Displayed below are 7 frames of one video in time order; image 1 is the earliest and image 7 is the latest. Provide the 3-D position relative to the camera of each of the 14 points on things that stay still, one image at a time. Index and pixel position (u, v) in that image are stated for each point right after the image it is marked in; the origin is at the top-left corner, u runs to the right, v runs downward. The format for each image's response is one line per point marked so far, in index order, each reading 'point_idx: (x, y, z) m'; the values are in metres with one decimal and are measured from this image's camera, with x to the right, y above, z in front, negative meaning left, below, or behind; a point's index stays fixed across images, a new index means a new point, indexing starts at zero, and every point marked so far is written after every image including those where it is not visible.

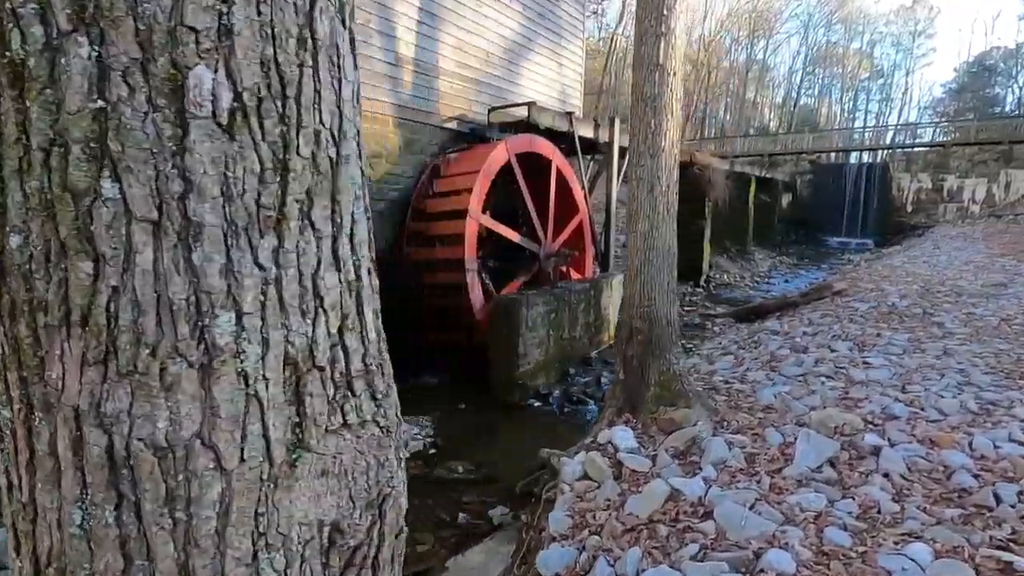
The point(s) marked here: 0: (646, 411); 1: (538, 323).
0: (+0.8, -0.7, +3.2) m
1: (+0.3, -0.4, +5.6) m
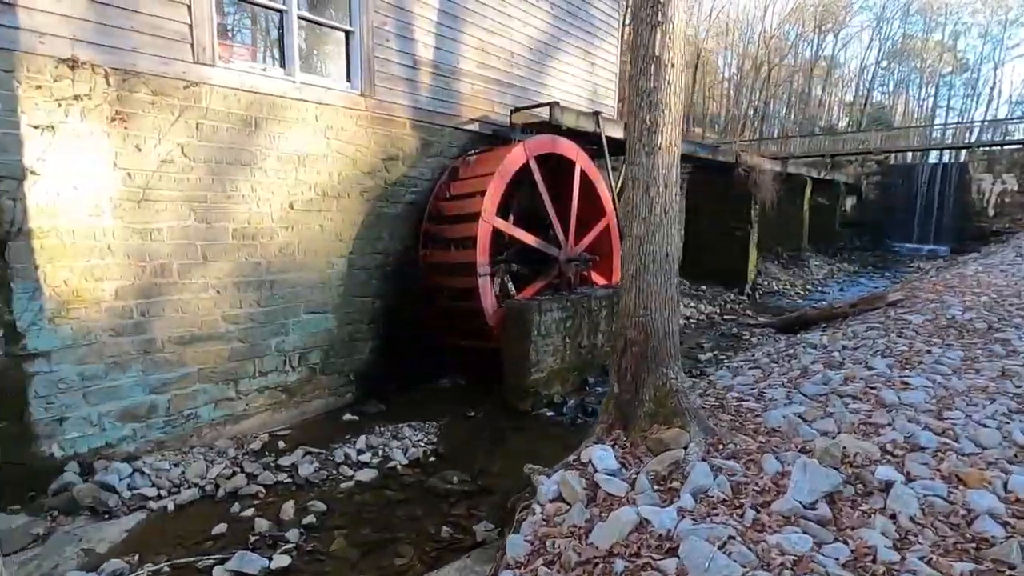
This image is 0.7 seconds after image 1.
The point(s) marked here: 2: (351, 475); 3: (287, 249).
0: (+0.7, -0.8, +3.0) m
1: (+0.4, -0.4, +5.4) m
2: (-1.2, -1.4, +4.0) m
3: (-2.0, +0.3, +4.7) m
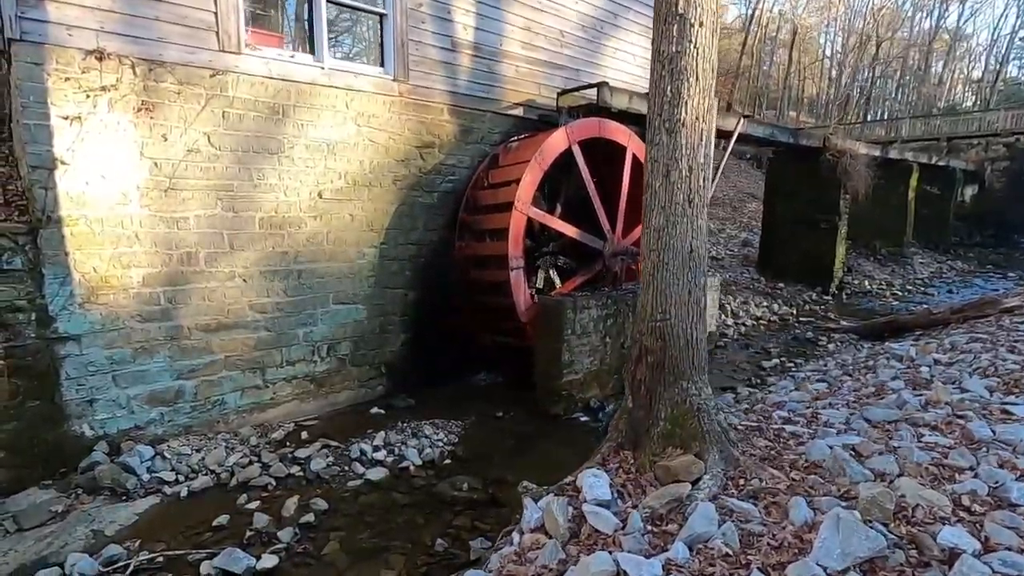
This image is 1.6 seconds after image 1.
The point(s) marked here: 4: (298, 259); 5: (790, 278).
0: (+0.7, -0.8, +2.6) m
1: (+0.7, -0.4, +5.0) m
2: (-1.1, -1.3, +3.9) m
3: (-1.7, +0.4, +4.7) m
4: (-1.8, +0.3, +4.6) m
5: (+5.3, +0.2, +10.1) m
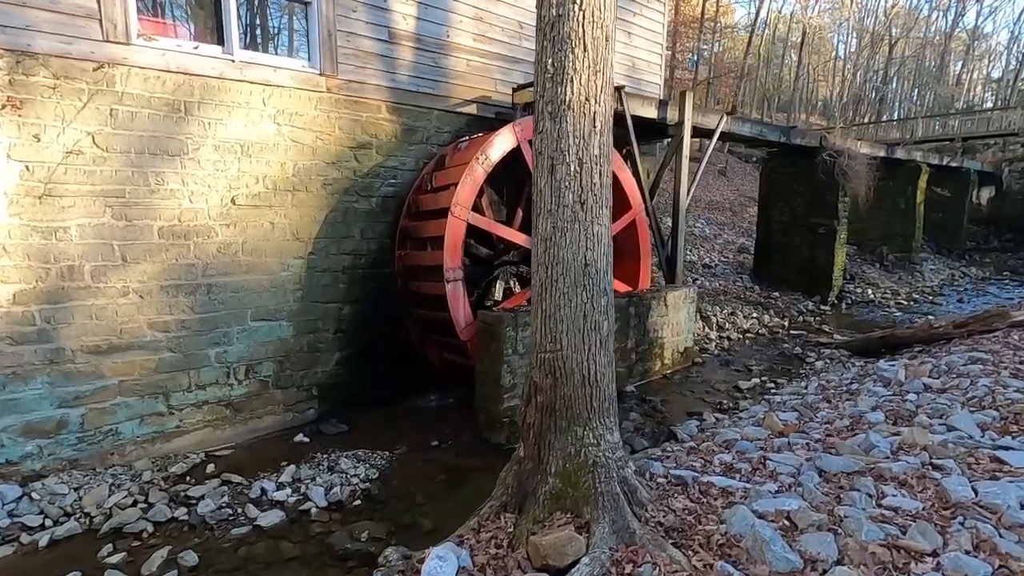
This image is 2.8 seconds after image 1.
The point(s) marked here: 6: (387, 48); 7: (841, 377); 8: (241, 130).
0: (+0.1, -0.9, +2.0) m
1: (+0.2, -0.5, +4.5) m
2: (-1.6, -1.5, +3.4) m
3: (-2.3, +0.3, +4.2) m
4: (-2.4, +0.1, +4.2) m
5: (+4.9, 0.0, +9.5) m
6: (-1.1, +2.2, +4.9) m
7: (+3.1, -0.8, +5.0) m
8: (-2.1, +1.2, +4.2) m
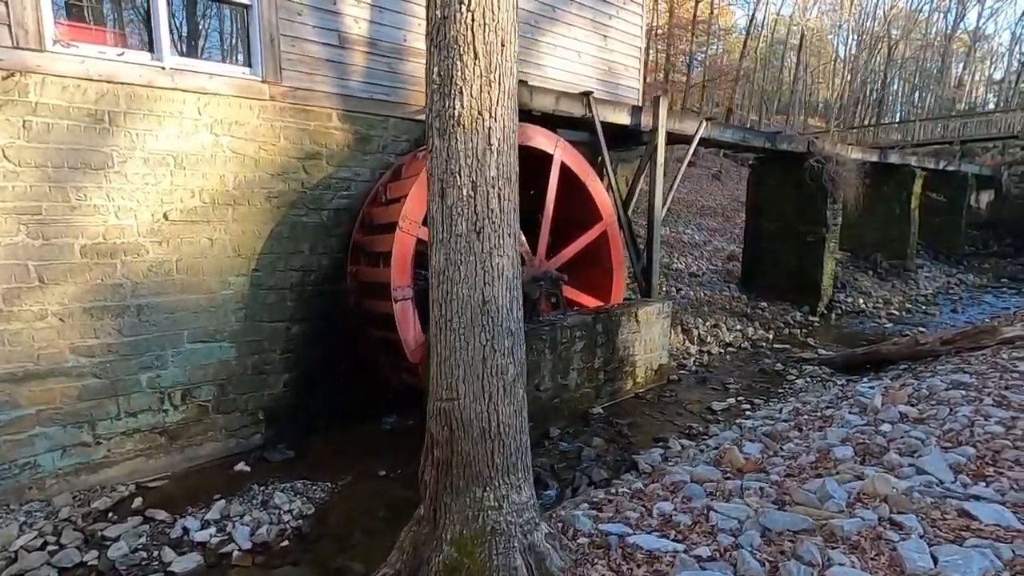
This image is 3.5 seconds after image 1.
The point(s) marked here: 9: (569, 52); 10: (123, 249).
0: (-0.3, -1.0, +1.8) m
1: (-0.2, -0.7, +4.2) m
2: (-2.0, -1.6, +3.1) m
3: (-2.6, +0.2, +4.0) m
4: (-2.8, 0.0, +3.9) m
5: (+4.5, -0.1, +9.2) m
6: (-1.5, +2.1, +4.7) m
7: (+2.7, -1.0, +4.7) m
8: (-2.5, +1.1, +4.0) m
9: (+0.7, +2.8, +6.4) m
10: (-2.8, +0.3, +3.8) m
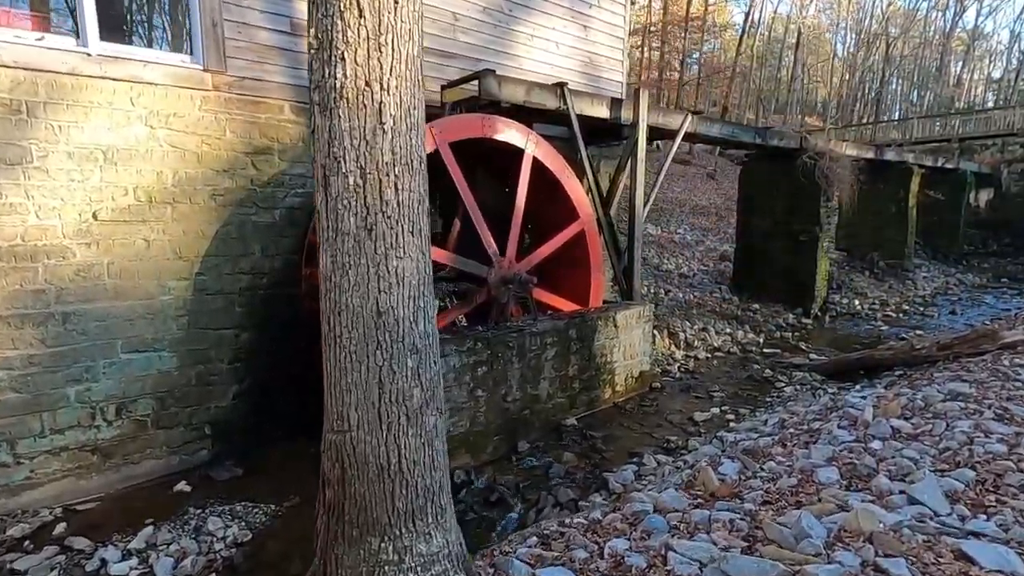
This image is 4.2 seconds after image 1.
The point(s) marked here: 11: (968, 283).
0: (-0.6, -1.0, +1.5) m
1: (-0.4, -0.7, +3.9) m
2: (-2.3, -1.6, +2.8) m
3: (-2.9, +0.1, +3.7) m
4: (-3.0, -0.1, +3.6) m
5: (+4.2, -0.2, +8.9) m
6: (-1.8, +2.0, +4.4) m
7: (+2.4, -1.0, +4.4) m
8: (-2.8, +1.0, +3.6) m
9: (+0.4, +2.8, +6.0) m
10: (-3.1, +0.2, +3.5) m
11: (+9.3, +0.1, +10.9) m
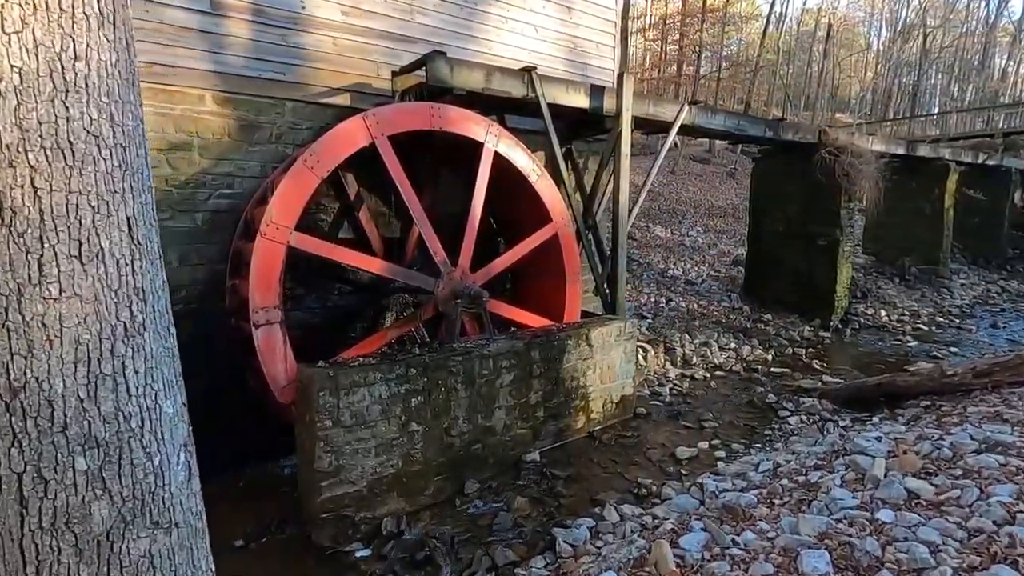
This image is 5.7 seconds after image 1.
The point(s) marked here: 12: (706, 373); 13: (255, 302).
0: (-1.1, -1.1, +0.9) m
1: (-0.8, -0.8, +3.3) m
2: (-2.7, -1.7, +2.3) m
3: (-3.3, 0.0, +3.2) m
4: (-3.4, -0.2, +3.1) m
5: (+4.1, -0.3, +8.1) m
6: (-2.2, +1.9, +3.8) m
7: (+2.0, -1.1, +3.7) m
8: (-3.2, +1.0, +3.2) m
9: (+0.1, +2.7, +5.4) m
10: (-3.5, +0.1, +3.1) m
11: (+9.2, -0.1, +9.8) m
12: (+2.1, -0.9, +5.8) m
13: (-1.6, -0.1, +3.6) m
